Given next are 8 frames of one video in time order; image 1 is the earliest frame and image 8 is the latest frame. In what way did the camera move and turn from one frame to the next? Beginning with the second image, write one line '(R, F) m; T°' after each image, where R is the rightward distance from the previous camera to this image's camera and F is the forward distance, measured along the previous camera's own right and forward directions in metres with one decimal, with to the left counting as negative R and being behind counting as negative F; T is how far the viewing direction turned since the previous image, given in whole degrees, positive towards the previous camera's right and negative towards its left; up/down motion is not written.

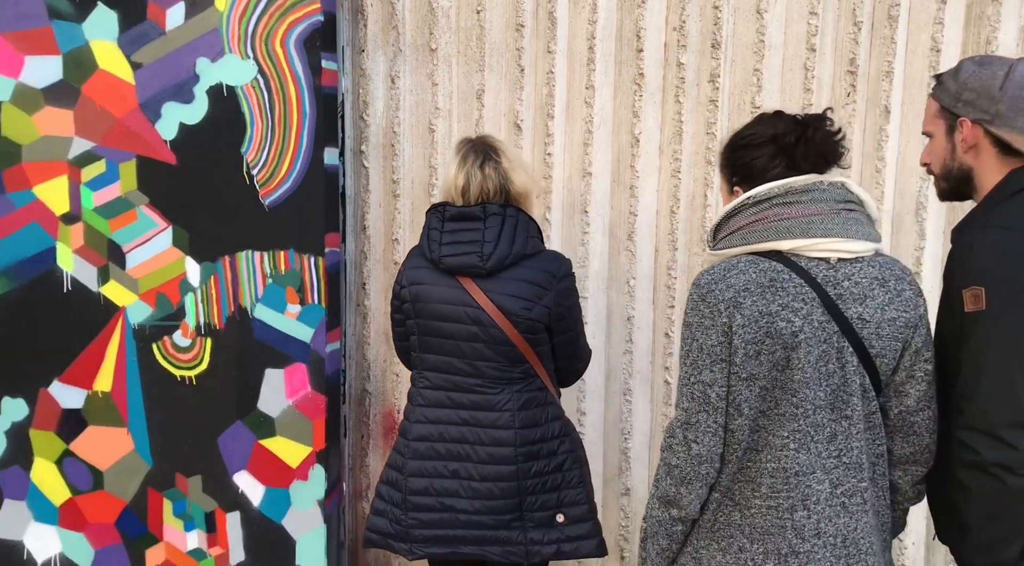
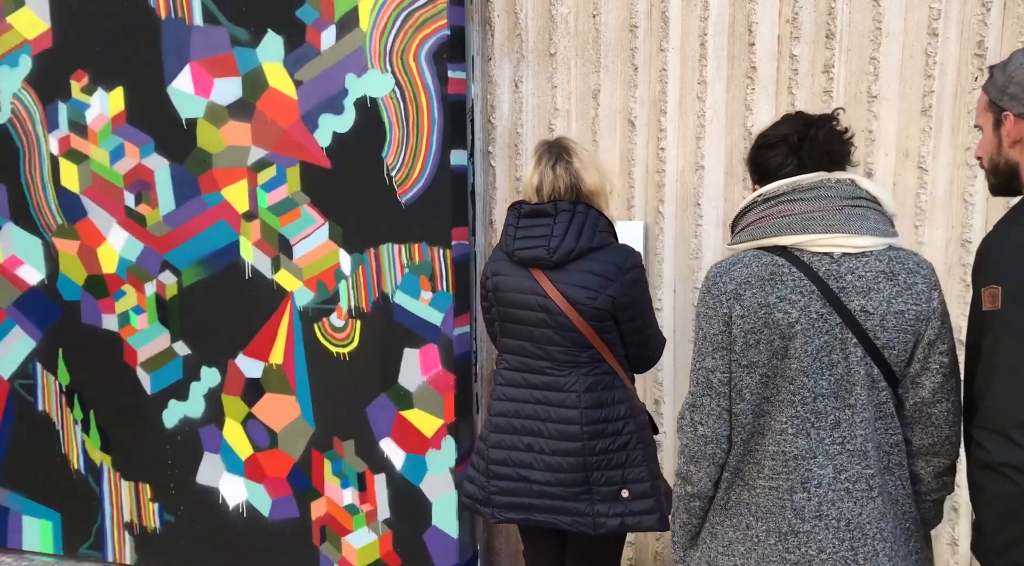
(+0.4, -0.2) m; -15°
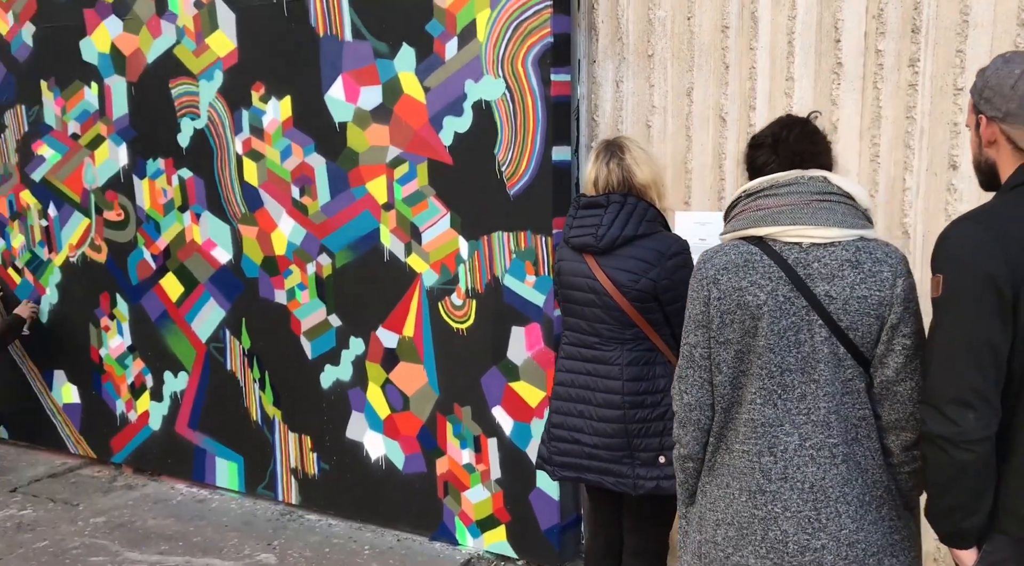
(+0.5, -0.3) m; -13°
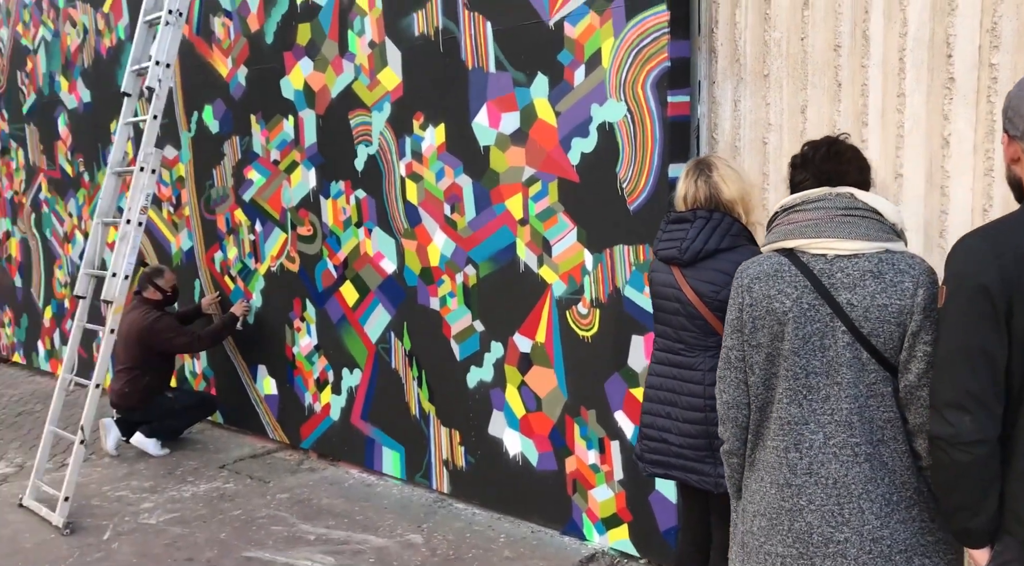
(+0.4, -0.2) m; -13°
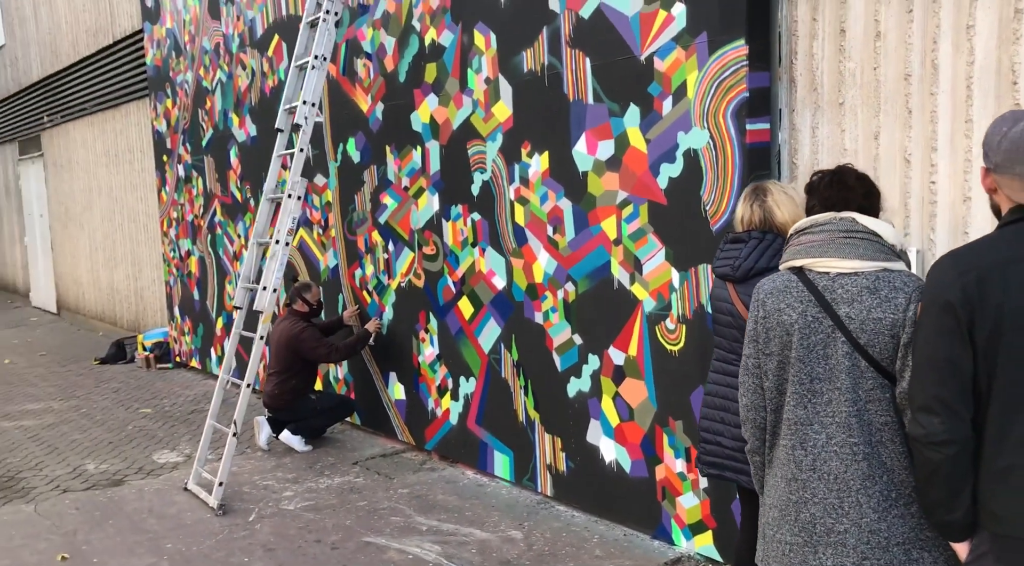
(+0.3, -0.3) m; -10°
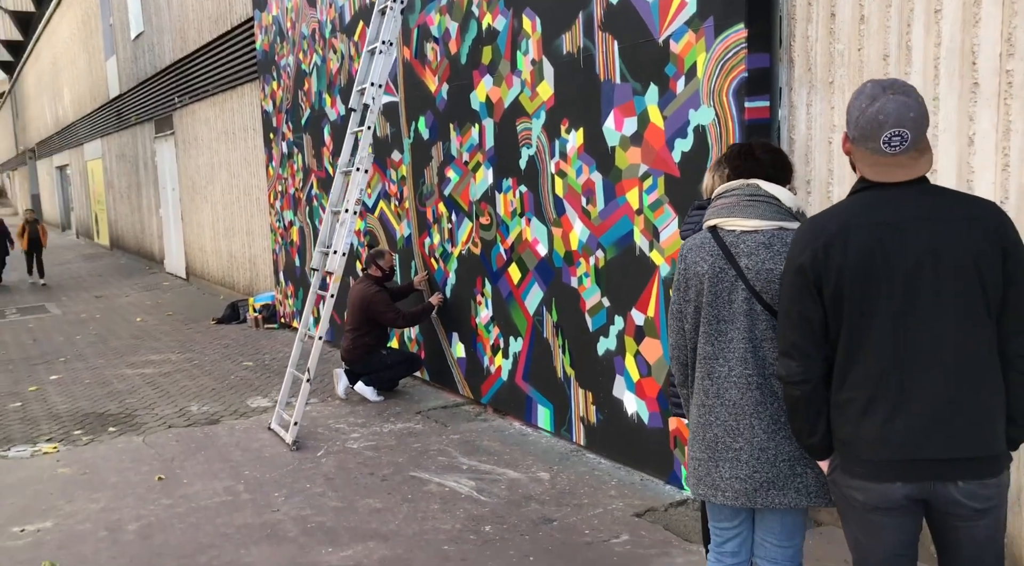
(+0.5, -0.5) m; -8°
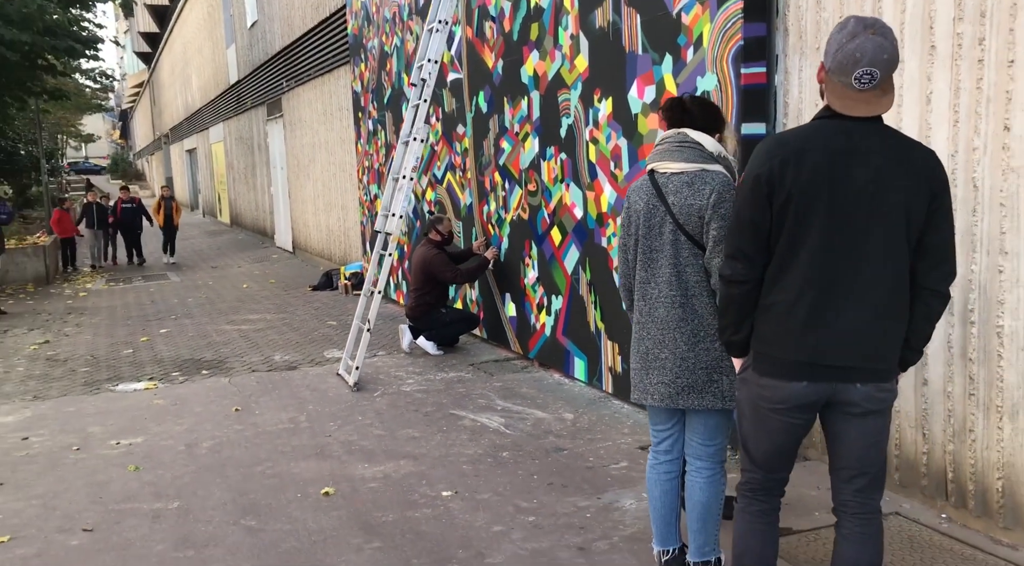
(+0.5, -0.5) m; -7°
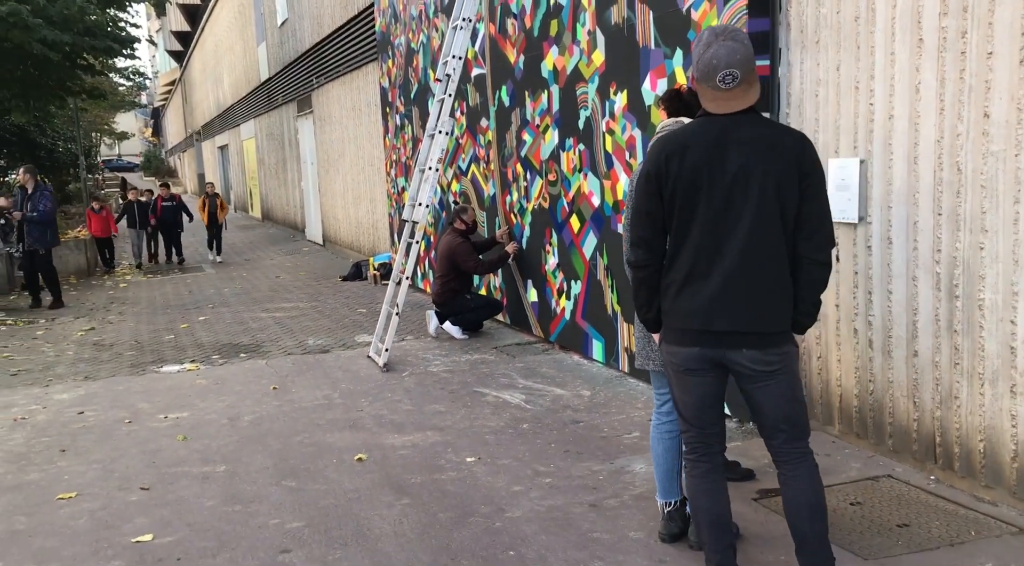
(0.0, -0.3) m; -2°
